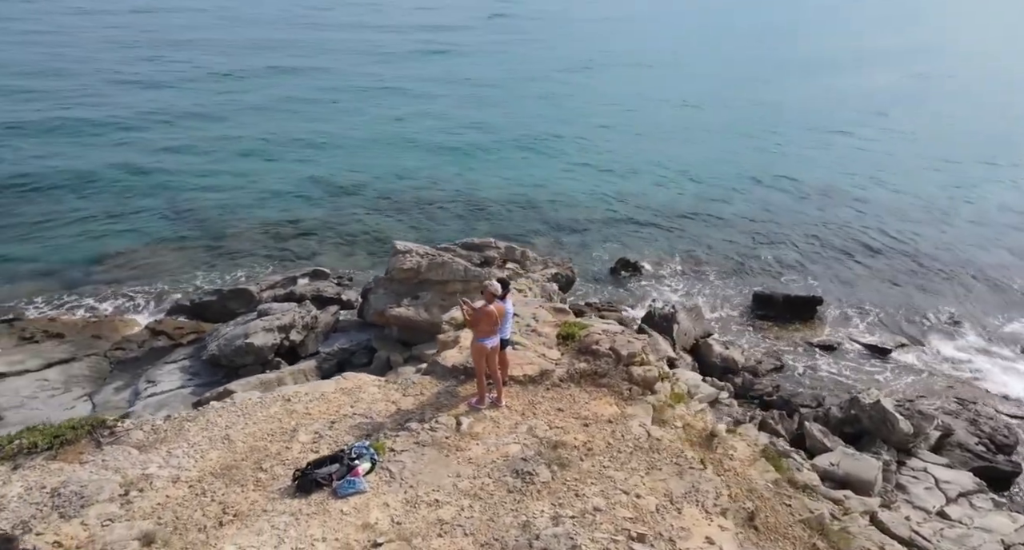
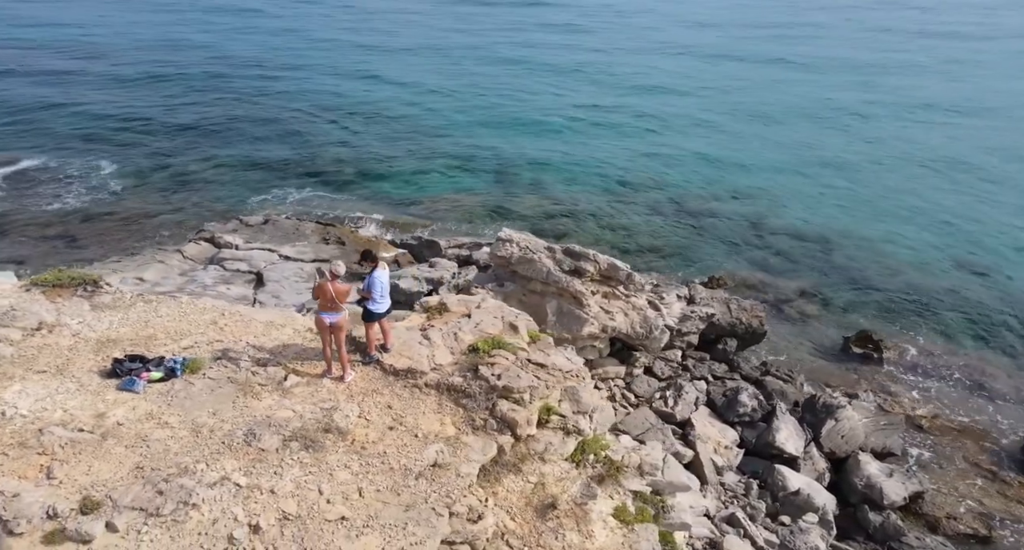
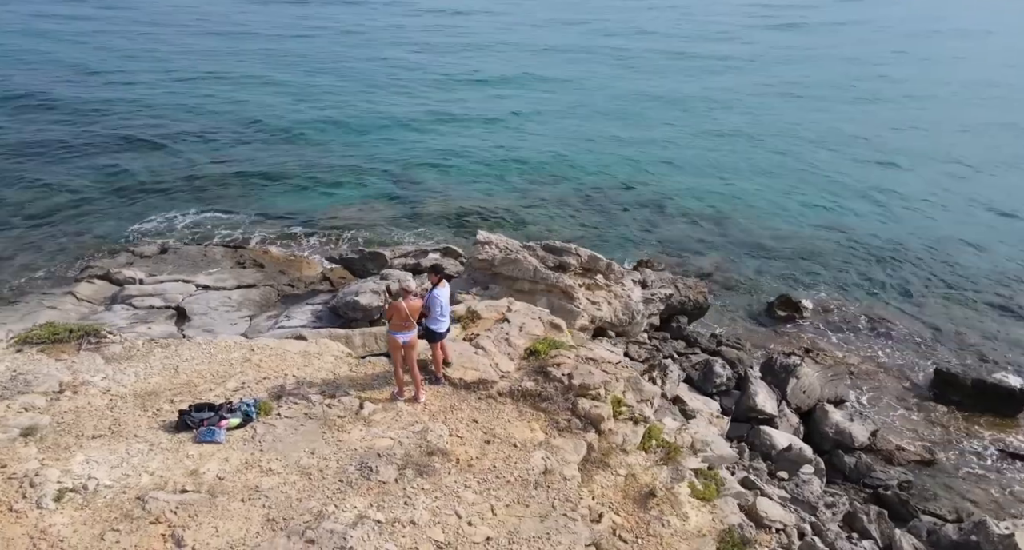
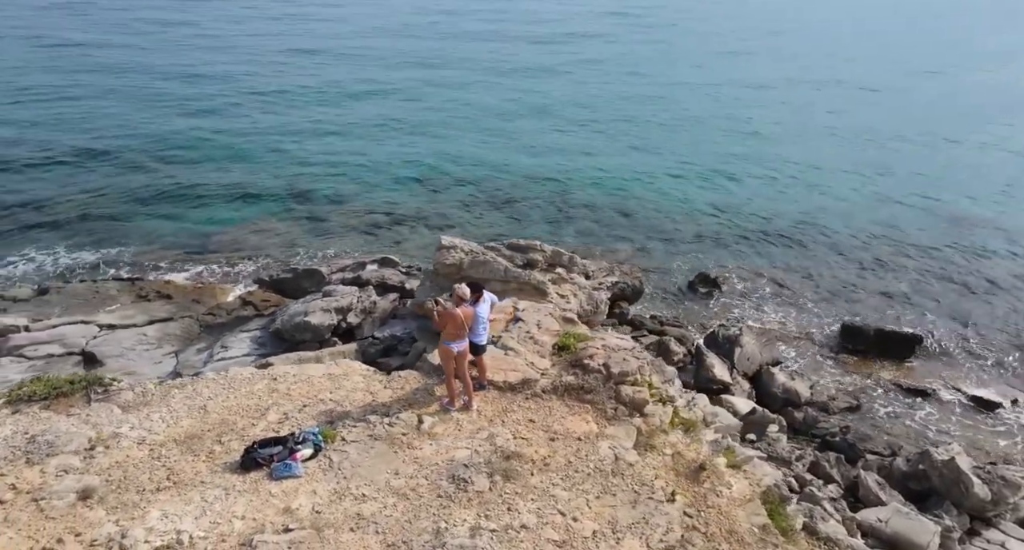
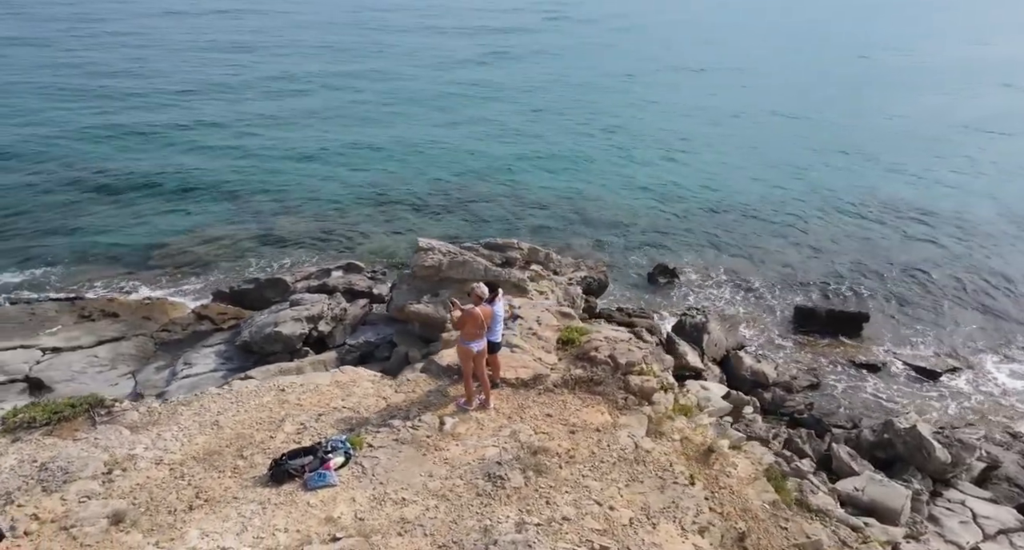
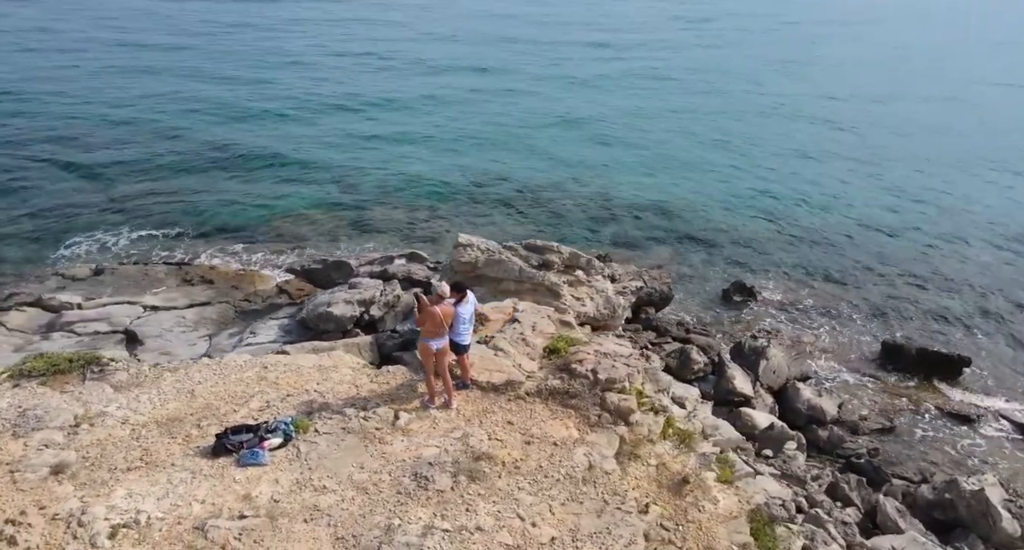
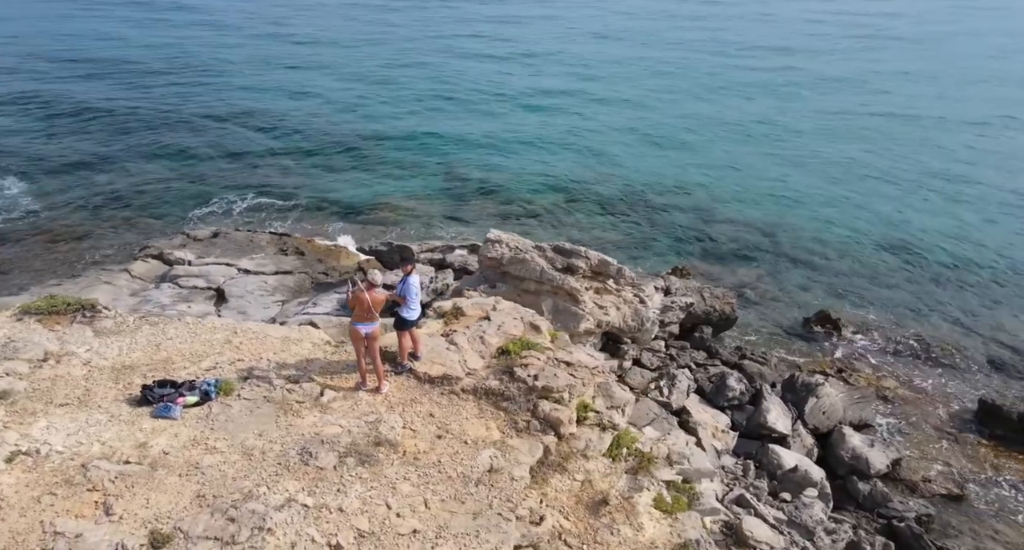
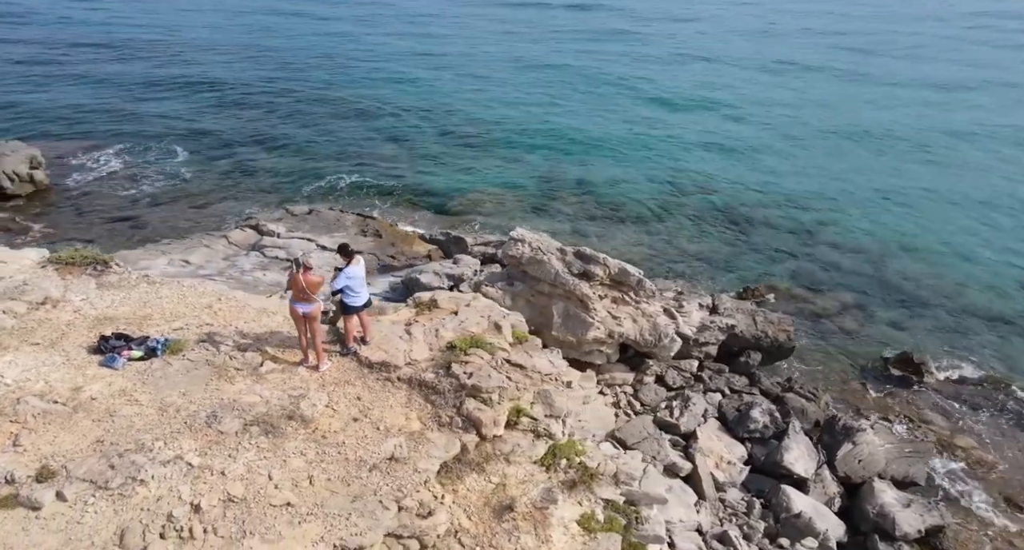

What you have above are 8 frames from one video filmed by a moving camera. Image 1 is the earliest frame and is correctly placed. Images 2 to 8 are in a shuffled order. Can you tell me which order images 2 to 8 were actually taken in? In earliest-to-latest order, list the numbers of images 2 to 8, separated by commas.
5, 4, 6, 3, 7, 2, 8
